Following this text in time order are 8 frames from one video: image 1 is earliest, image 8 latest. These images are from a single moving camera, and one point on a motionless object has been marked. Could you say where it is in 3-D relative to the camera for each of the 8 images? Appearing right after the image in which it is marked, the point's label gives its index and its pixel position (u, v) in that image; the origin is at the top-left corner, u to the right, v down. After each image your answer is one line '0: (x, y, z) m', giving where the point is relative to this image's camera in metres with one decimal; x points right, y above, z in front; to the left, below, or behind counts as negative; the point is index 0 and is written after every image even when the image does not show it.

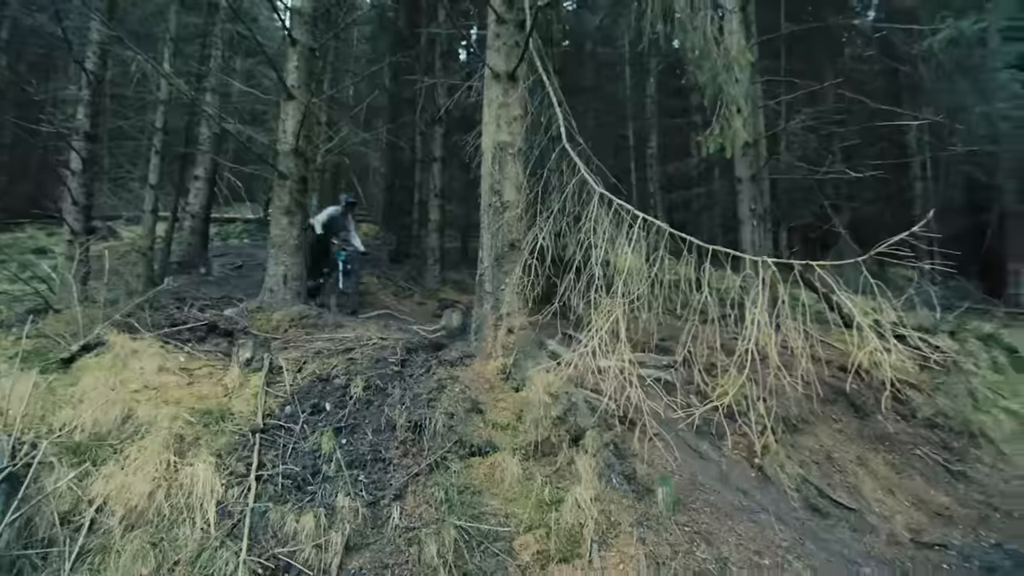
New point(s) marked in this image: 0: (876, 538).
0: (+4.0, -2.7, +5.8) m
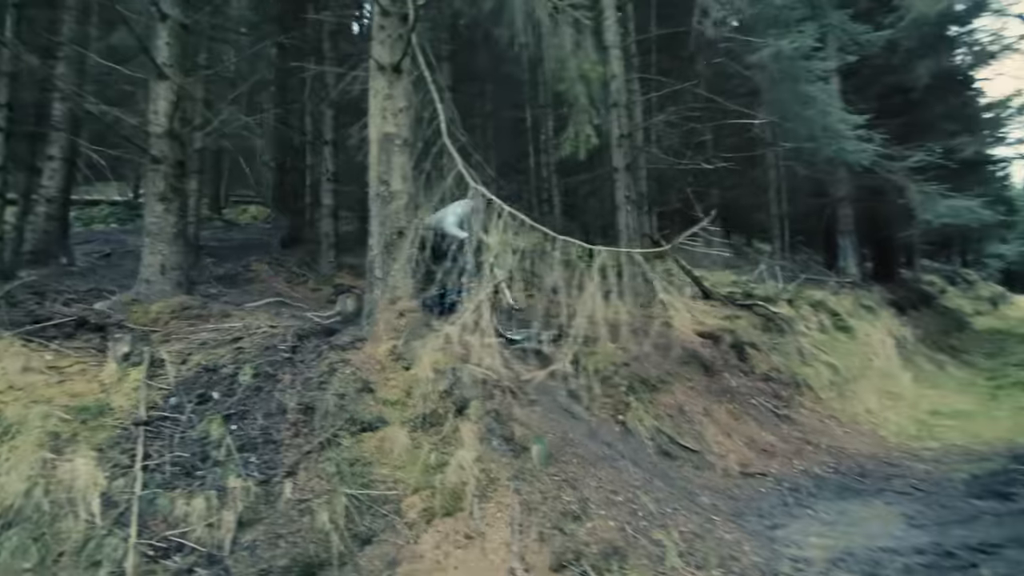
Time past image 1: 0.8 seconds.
0: (+2.7, -2.5, +7.0) m
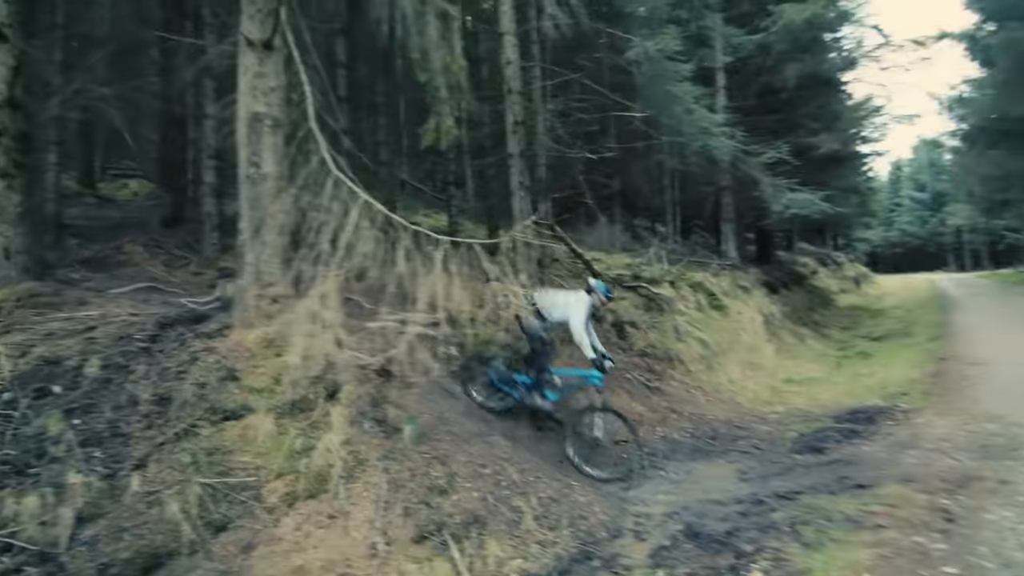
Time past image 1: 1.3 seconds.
0: (+1.0, -2.2, +7.6) m
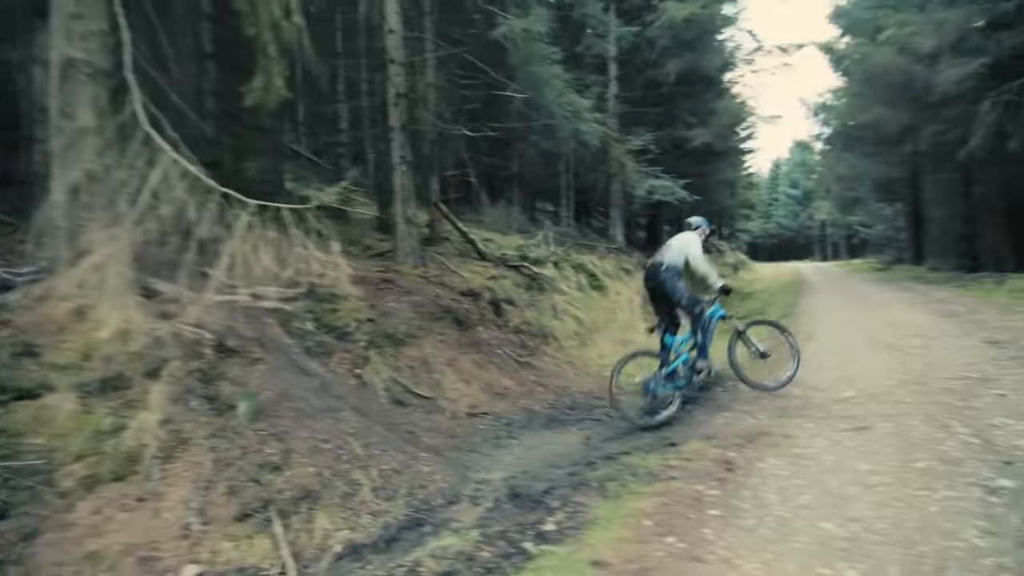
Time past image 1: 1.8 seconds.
0: (-1.0, -1.9, +7.7) m
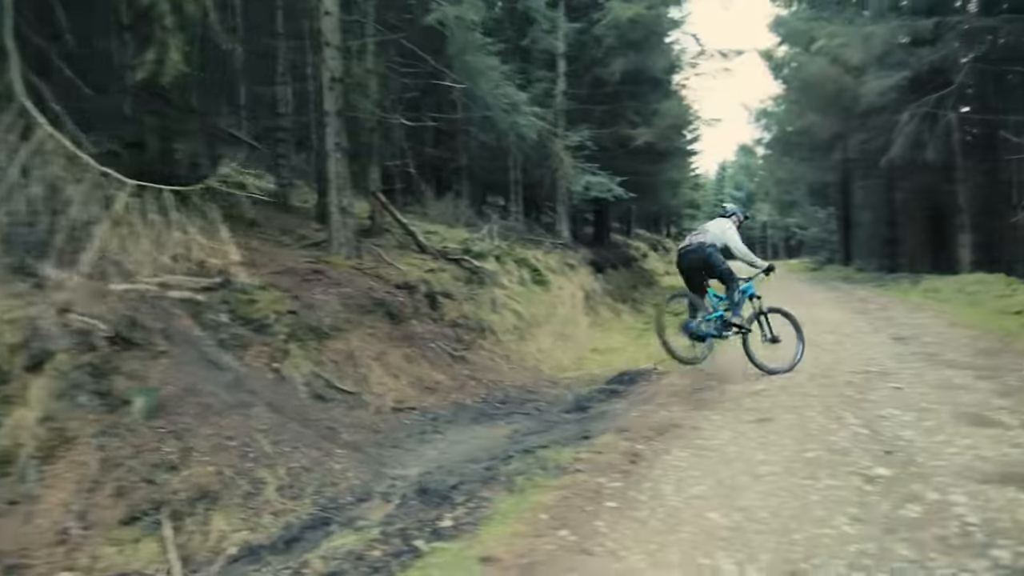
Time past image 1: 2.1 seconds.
0: (-2.1, -1.8, +7.5) m
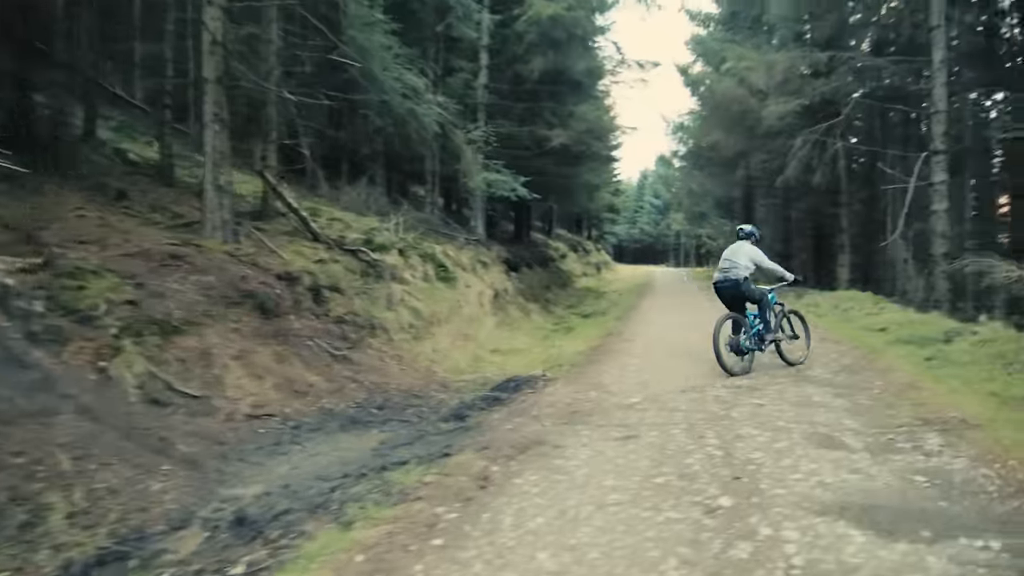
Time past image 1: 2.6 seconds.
0: (-3.8, -1.6, +6.6) m
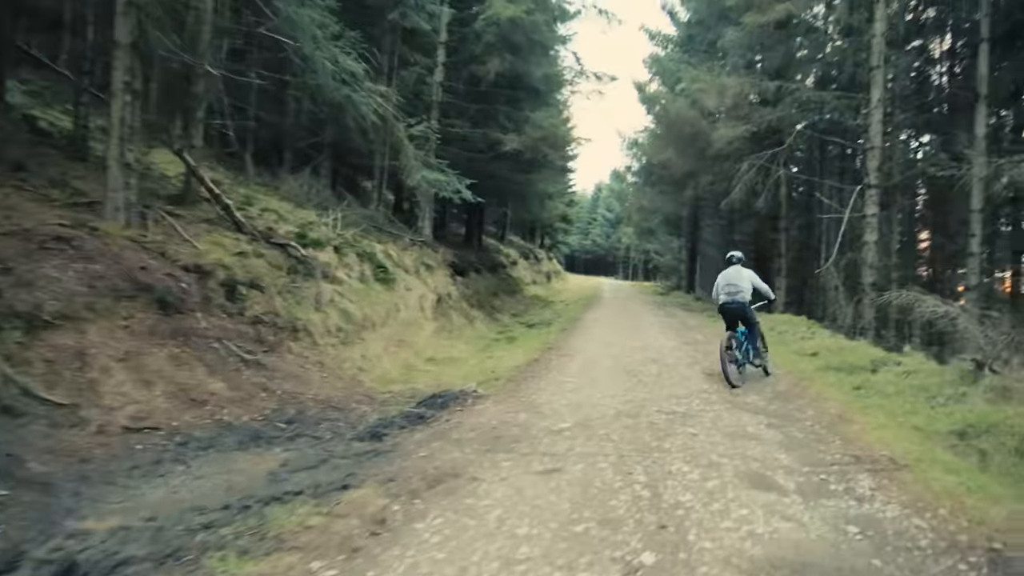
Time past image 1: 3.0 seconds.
0: (-4.7, -1.5, +5.7) m
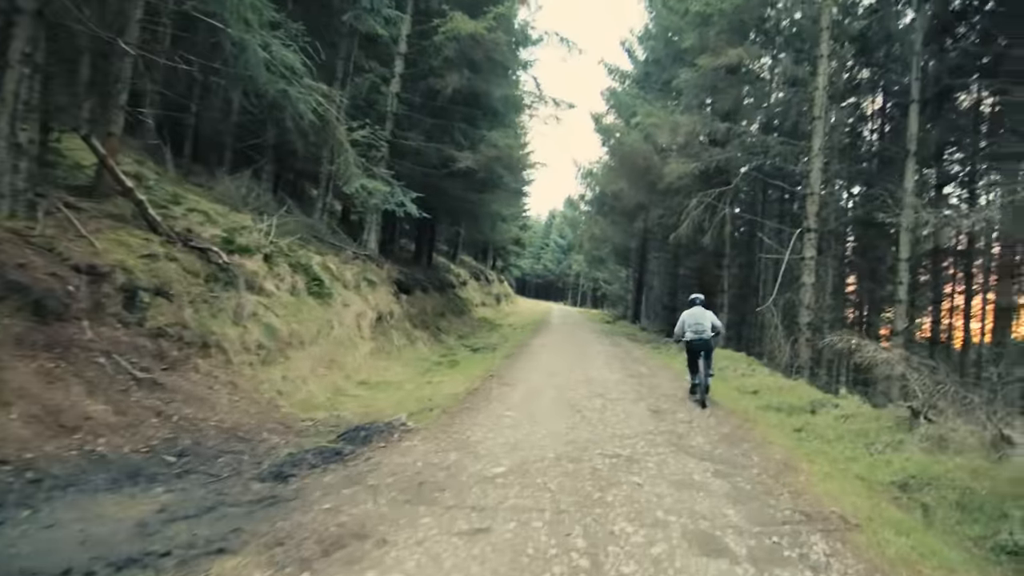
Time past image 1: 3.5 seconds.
0: (-5.4, -1.5, +4.5) m
